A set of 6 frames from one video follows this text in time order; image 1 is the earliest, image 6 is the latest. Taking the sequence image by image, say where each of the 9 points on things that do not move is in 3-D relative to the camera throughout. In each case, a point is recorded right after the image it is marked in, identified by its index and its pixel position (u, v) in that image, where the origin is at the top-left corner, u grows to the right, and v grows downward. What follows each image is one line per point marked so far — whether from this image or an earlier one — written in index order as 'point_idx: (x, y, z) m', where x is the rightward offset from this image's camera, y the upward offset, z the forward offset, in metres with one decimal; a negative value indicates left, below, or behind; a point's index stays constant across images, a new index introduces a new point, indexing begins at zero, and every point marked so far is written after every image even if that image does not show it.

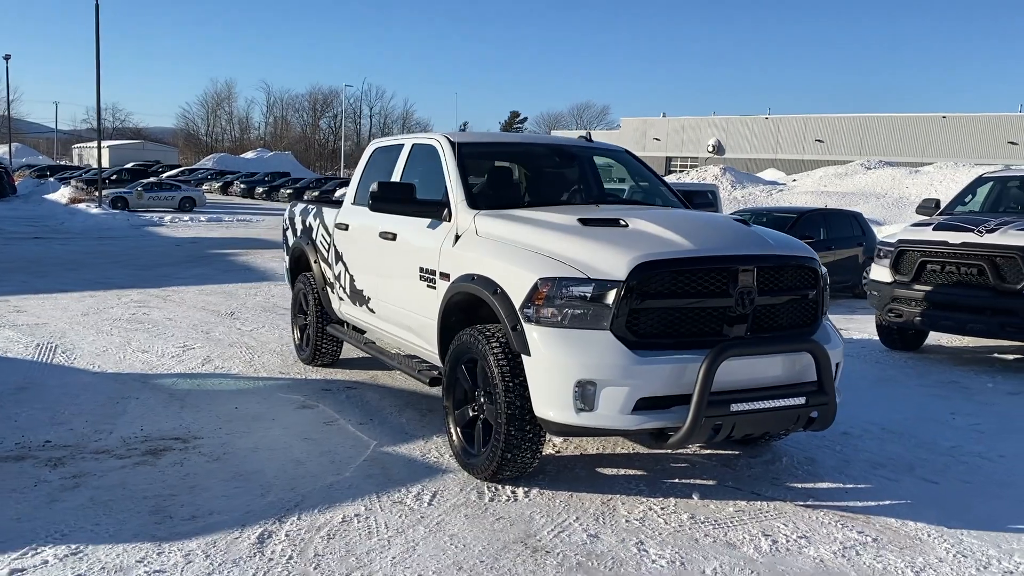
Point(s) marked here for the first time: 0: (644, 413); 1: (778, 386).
0: (+0.6, -0.6, +4.1) m
1: (+1.3, -0.5, +4.2) m
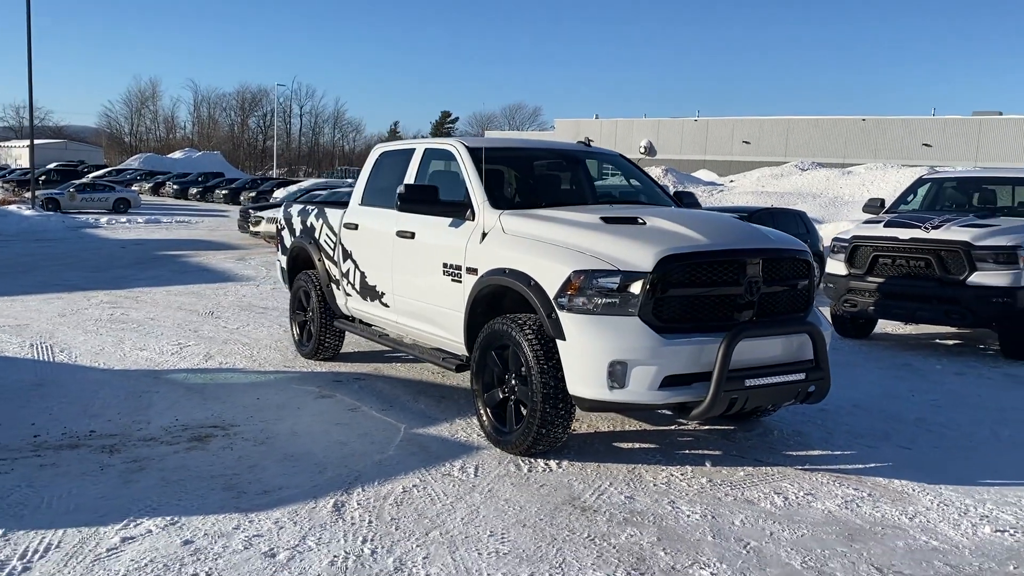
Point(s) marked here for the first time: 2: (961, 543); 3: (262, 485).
0: (+0.8, -0.5, +4.6) m
1: (+1.5, -0.4, +4.8) m
2: (+2.0, -1.1, +3.9) m
3: (-1.3, -1.0, +4.5) m
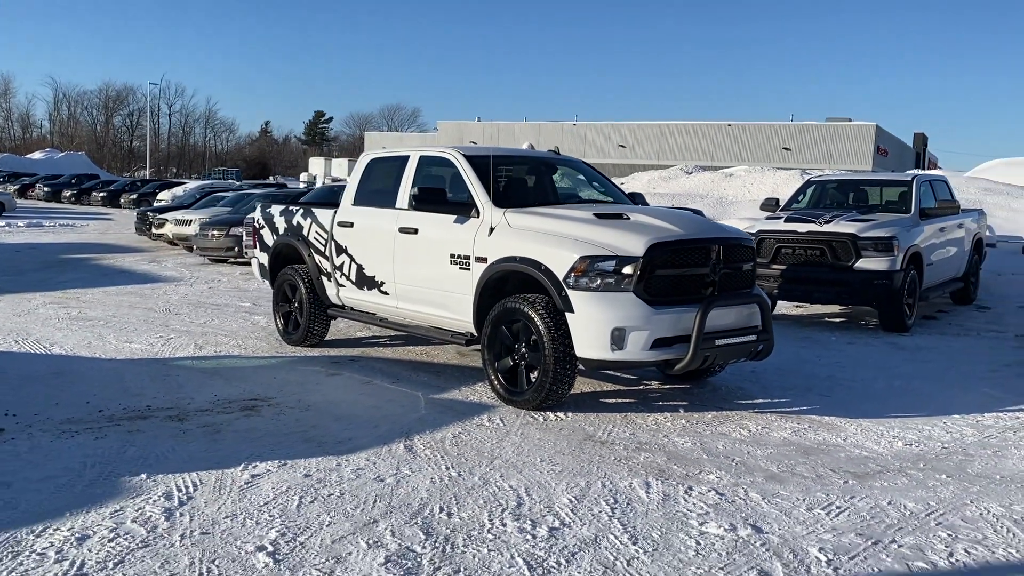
0: (+1.0, -0.4, +5.8) m
1: (+1.6, -0.3, +6.1) m
2: (+2.2, -1.0, +5.3) m
3: (-1.1, -0.9, +5.4) m
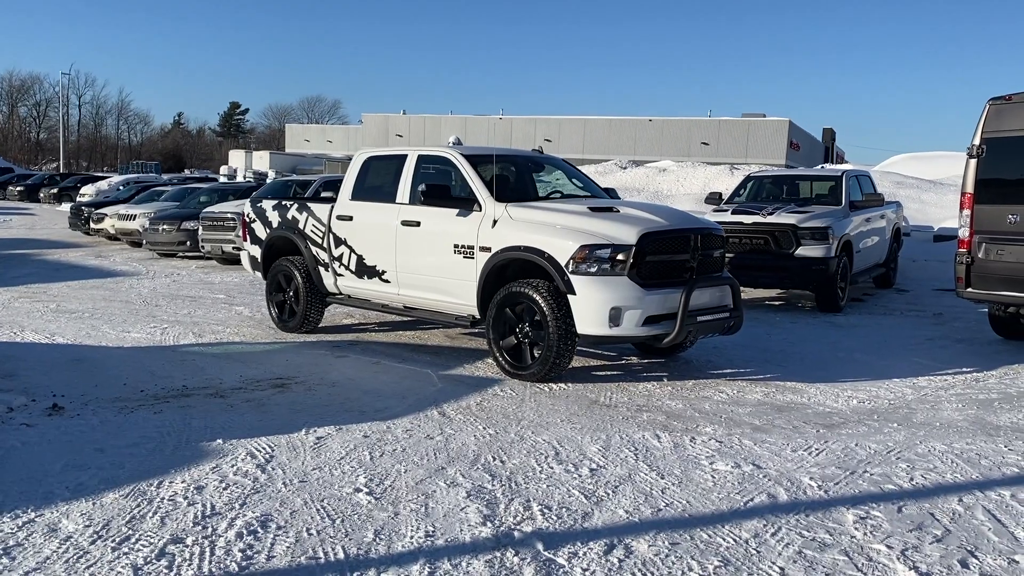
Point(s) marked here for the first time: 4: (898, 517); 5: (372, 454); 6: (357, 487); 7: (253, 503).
0: (+1.0, -0.3, +6.6) m
1: (+1.6, -0.2, +7.0) m
2: (+2.3, -0.8, +6.2) m
3: (-1.0, -0.8, +6.1) m
4: (+1.8, -1.1, +4.1) m
5: (-0.8, -0.9, +4.9) m
6: (-0.8, -1.0, +4.4) m
7: (-1.2, -1.0, +4.1) m
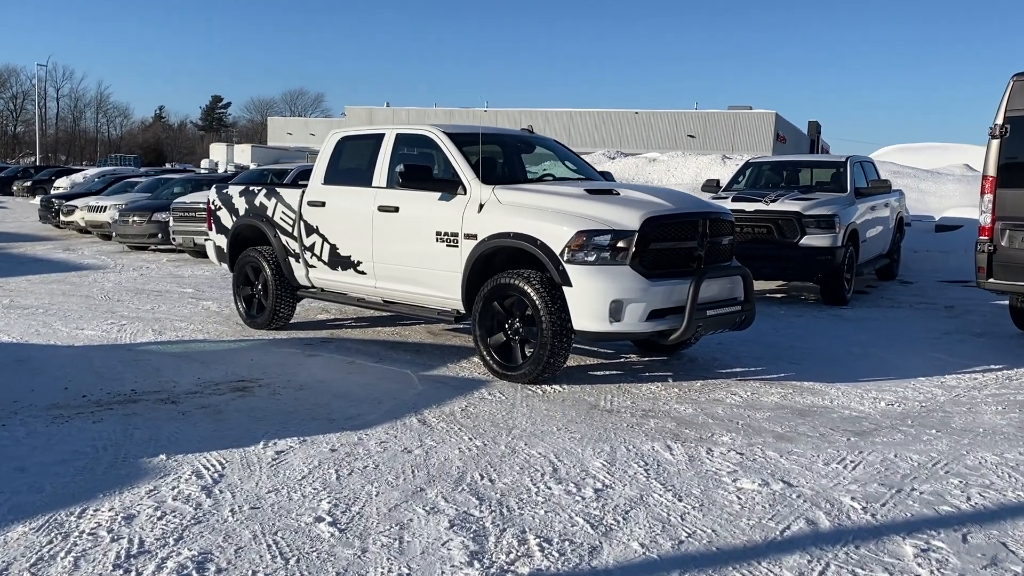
0: (+1.0, -0.2, +6.0) m
1: (+1.5, -0.1, +6.3) m
2: (+2.3, -0.8, +5.6) m
3: (-1.0, -0.8, +5.4) m
4: (+1.7, -1.0, +3.4) m
5: (-0.8, -0.9, +4.2) m
6: (-0.8, -0.9, +3.7) m
7: (-1.2, -1.0, +3.4) m
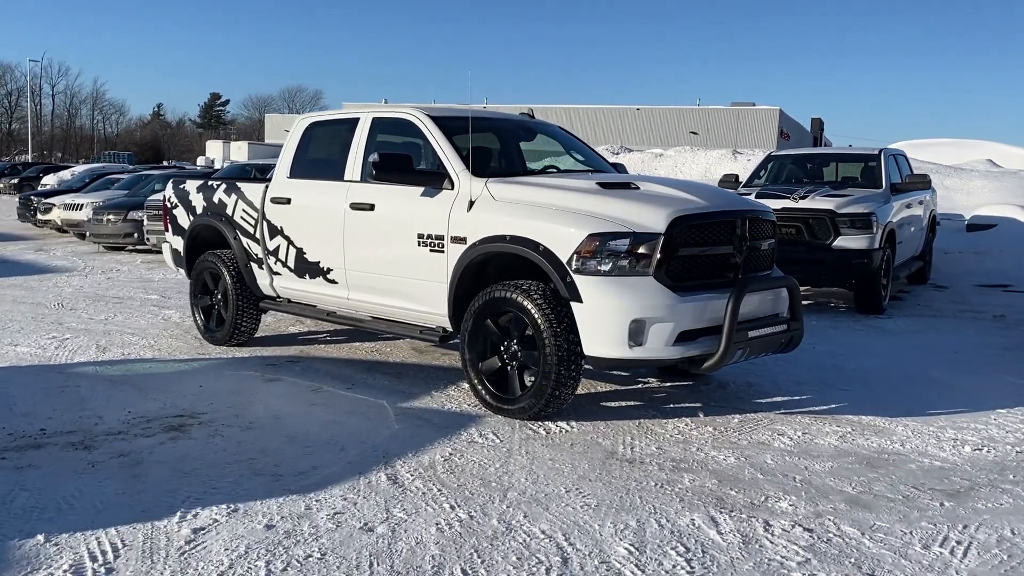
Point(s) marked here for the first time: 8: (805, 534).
0: (+0.9, -0.3, +4.8) m
1: (+1.5, -0.2, +5.2) m
2: (+2.2, -0.9, +4.5) m
3: (-1.1, -0.9, +4.2) m
4: (+1.7, -1.1, +2.3) m
5: (-0.8, -1.0, +3.1) m
6: (-0.8, -1.0, +2.6) m
7: (-1.3, -1.1, +2.3) m
8: (+1.1, -1.0, +3.5) m
